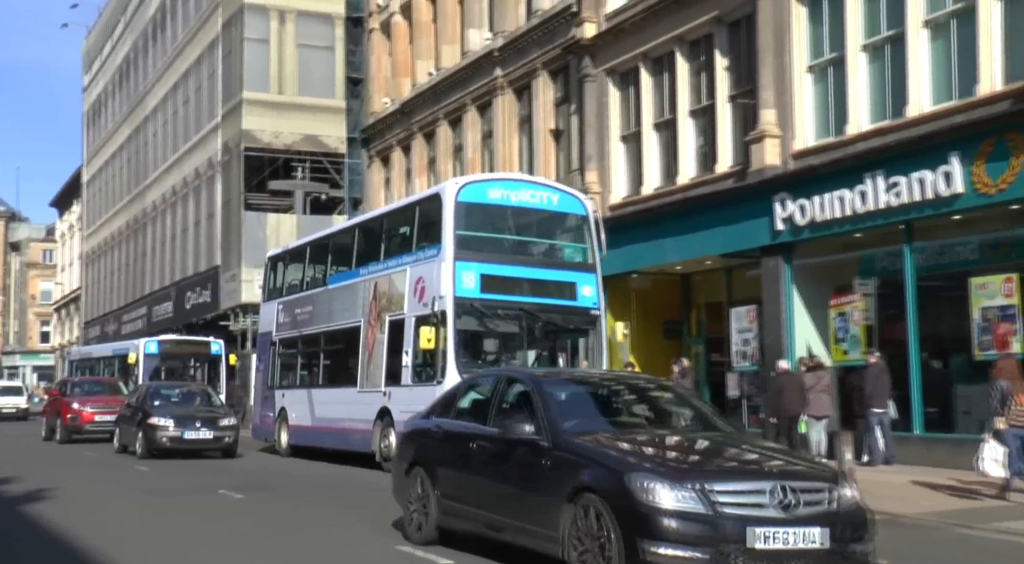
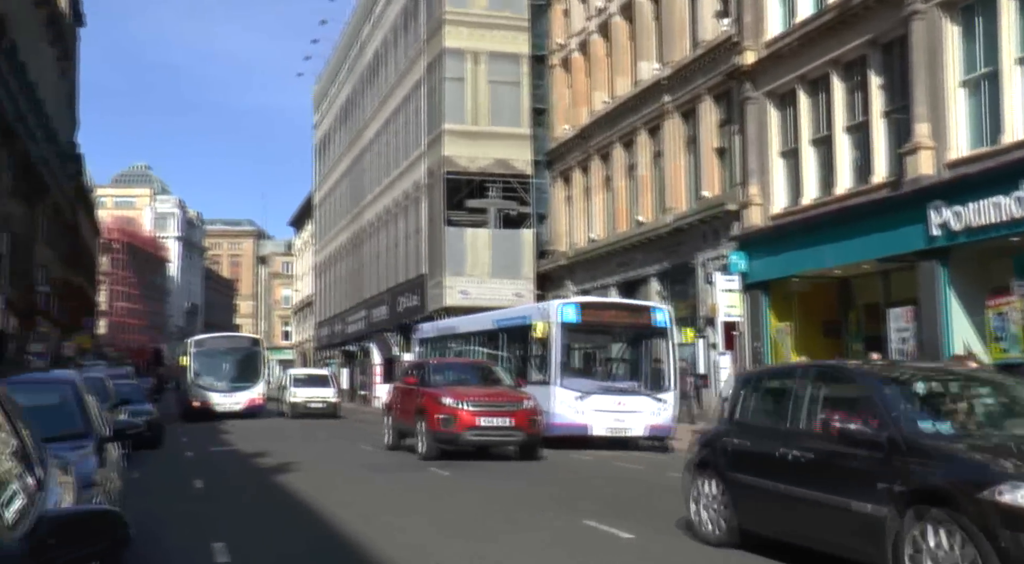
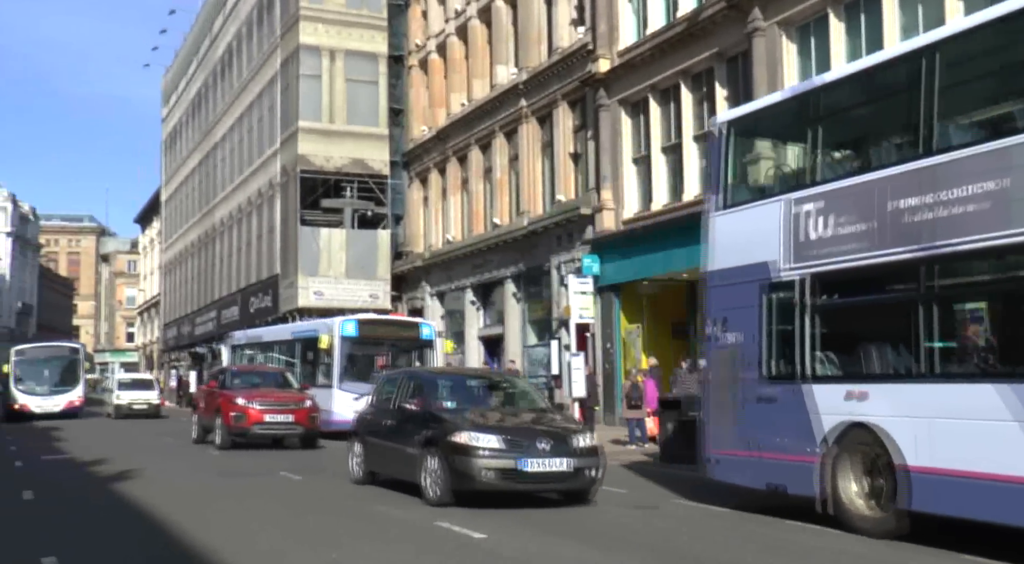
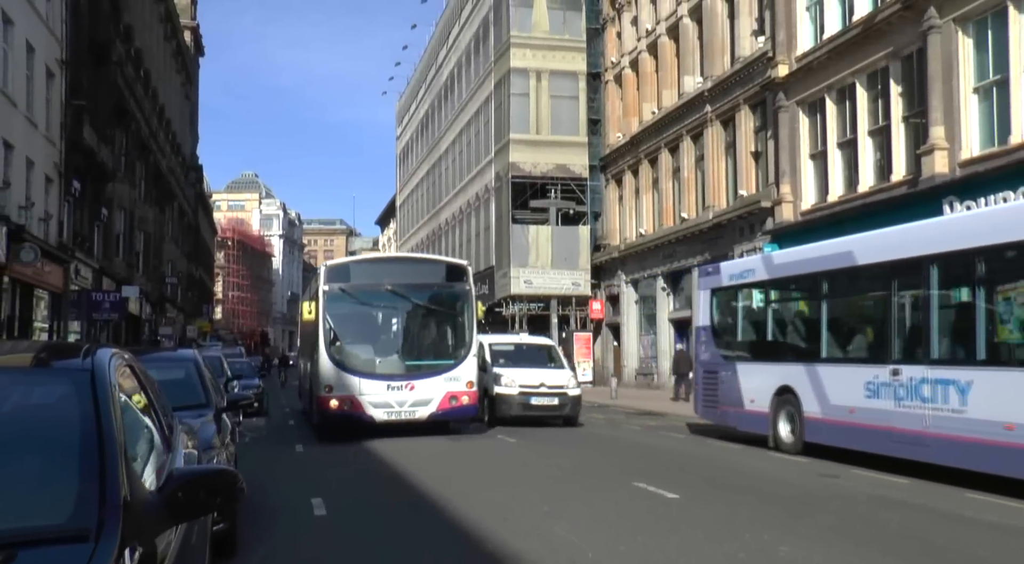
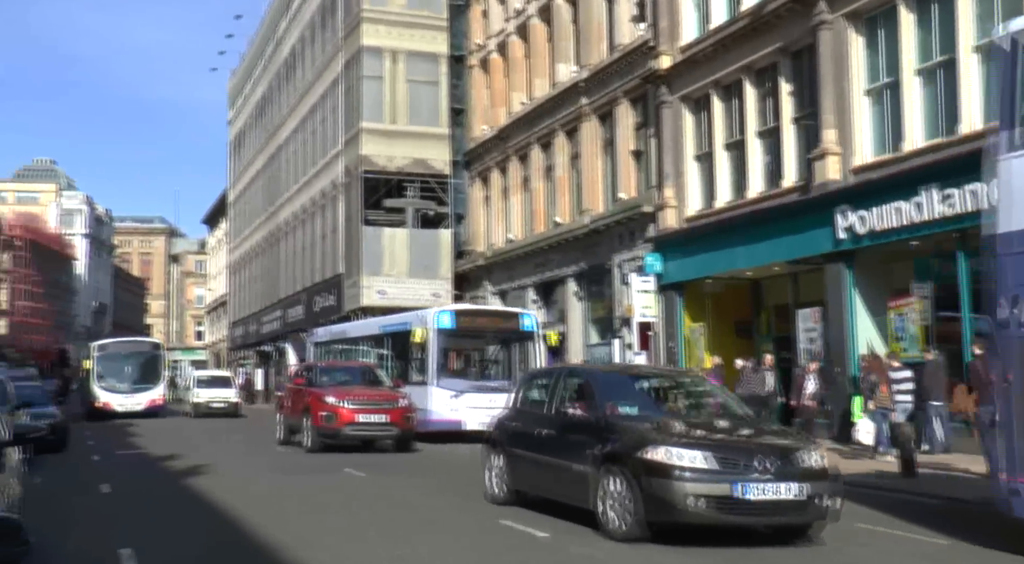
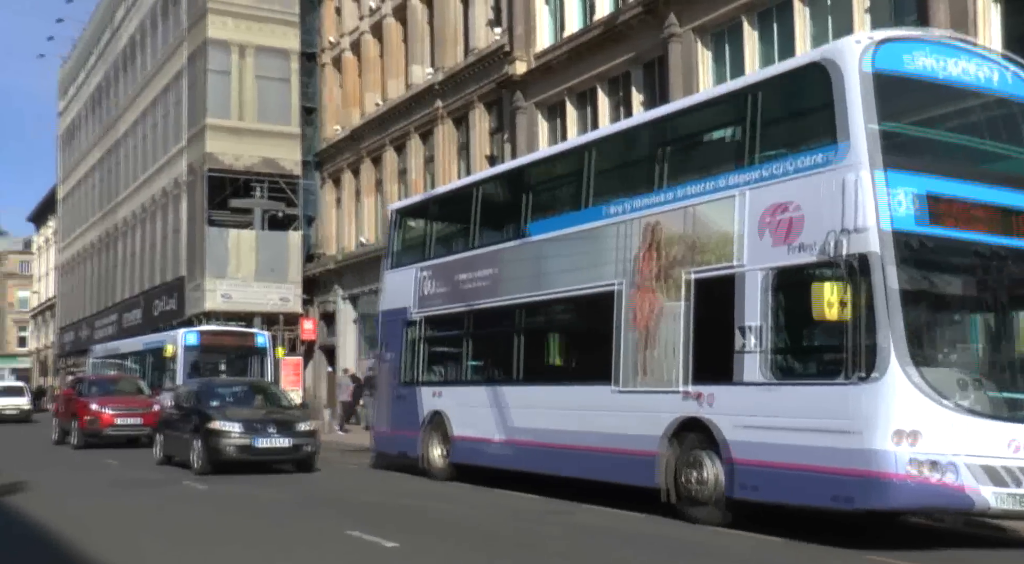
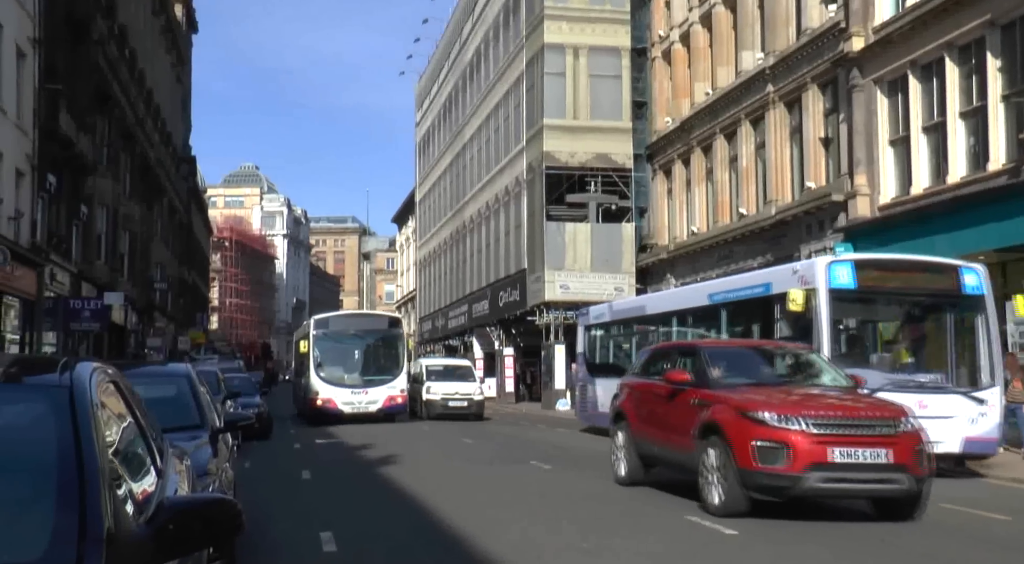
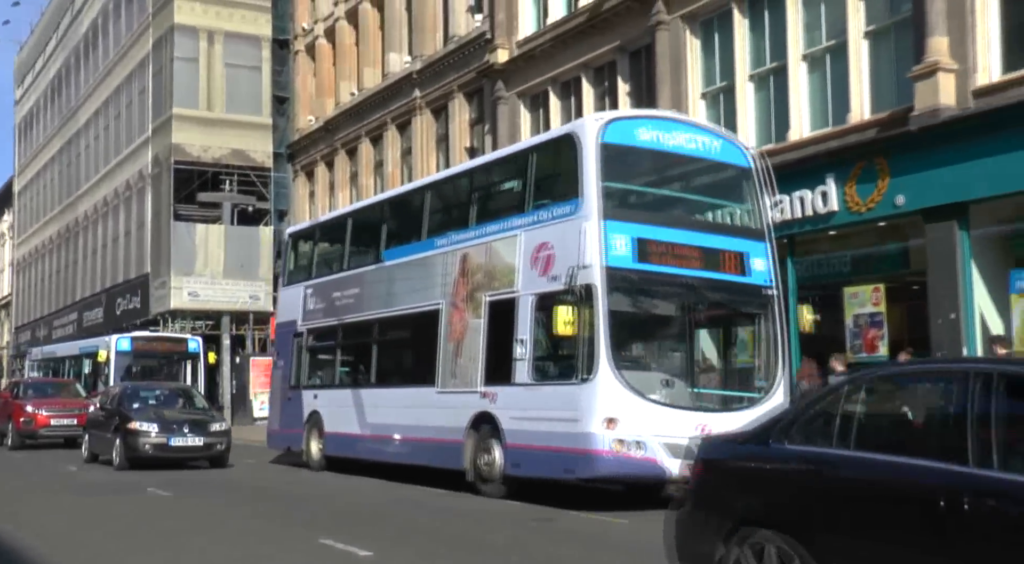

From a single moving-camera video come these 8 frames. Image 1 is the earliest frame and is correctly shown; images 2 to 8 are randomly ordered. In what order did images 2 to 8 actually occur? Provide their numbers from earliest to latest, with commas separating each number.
8, 6, 3, 5, 2, 7, 4
